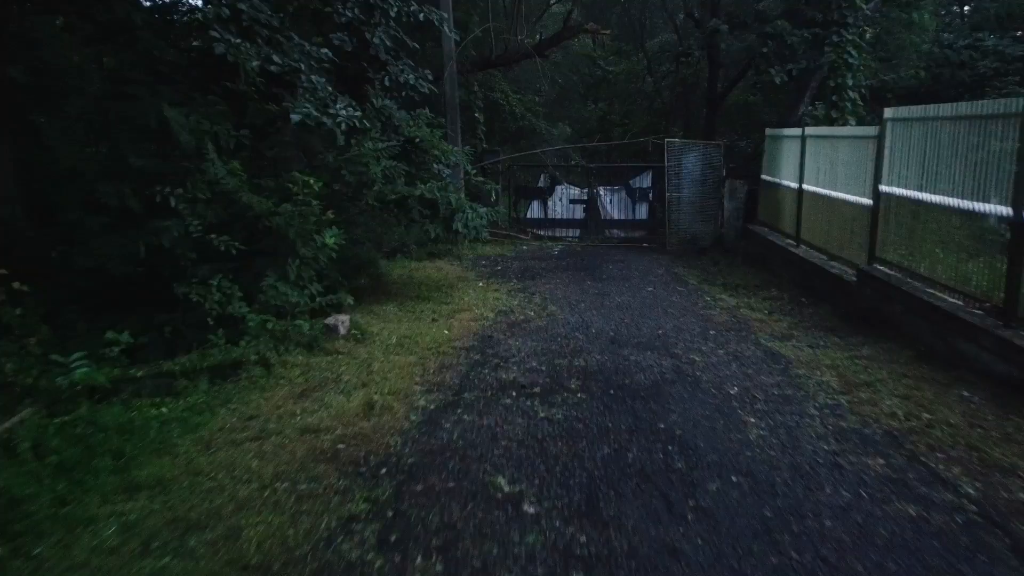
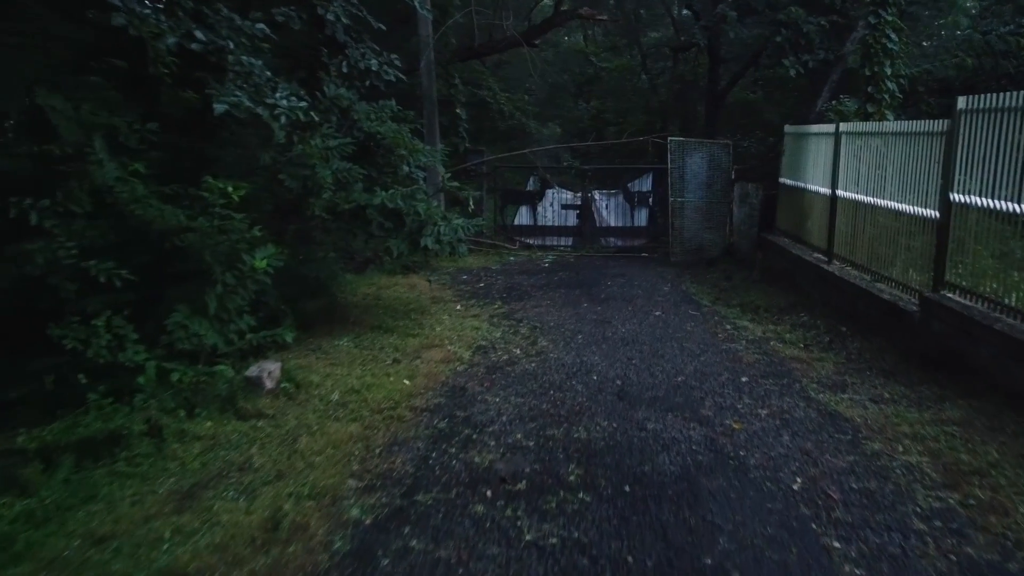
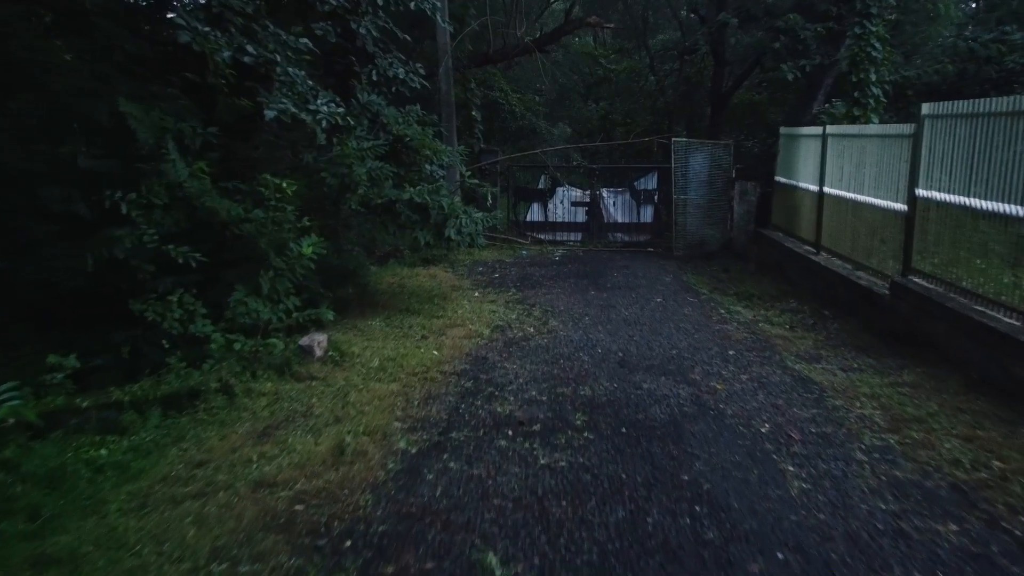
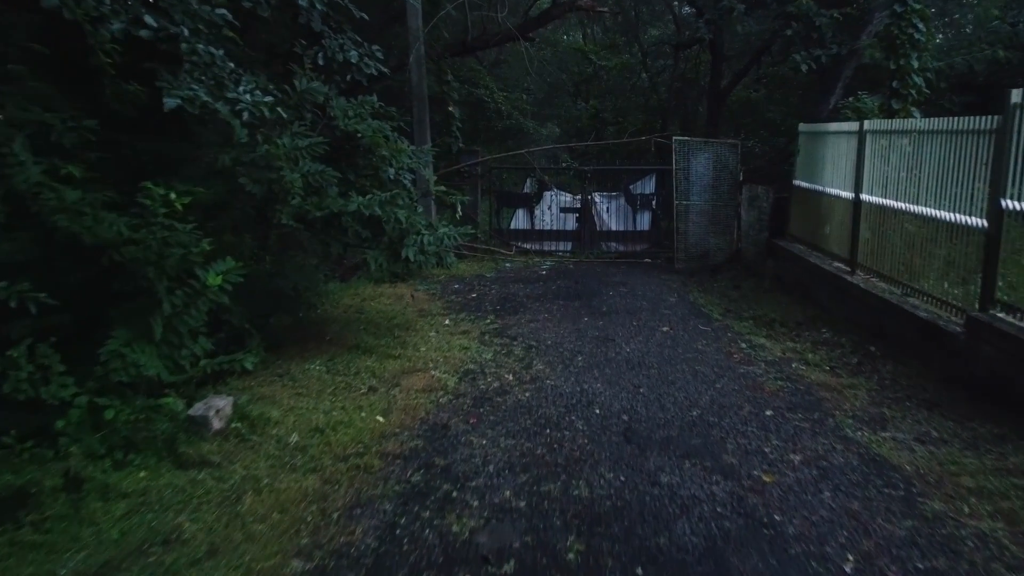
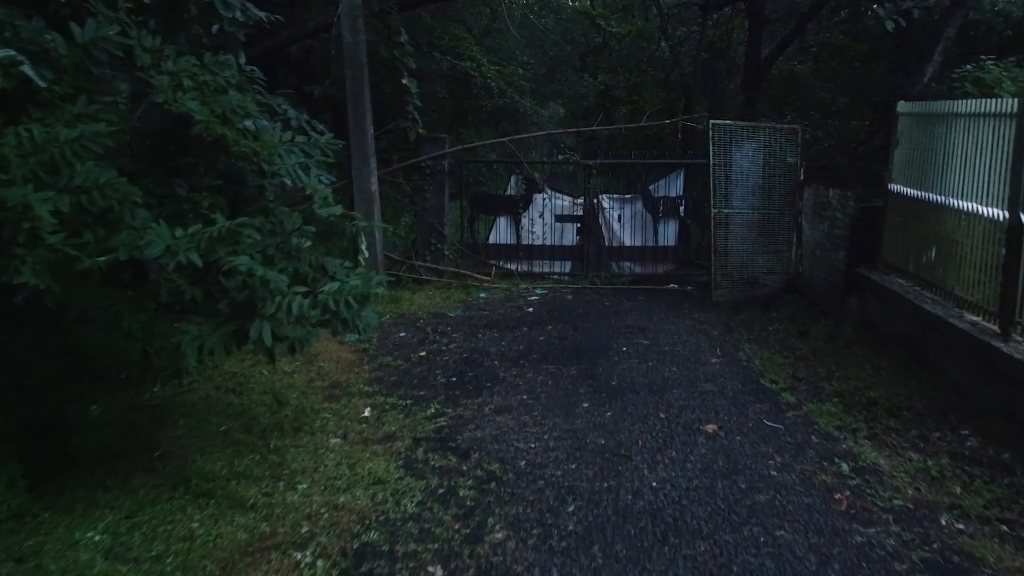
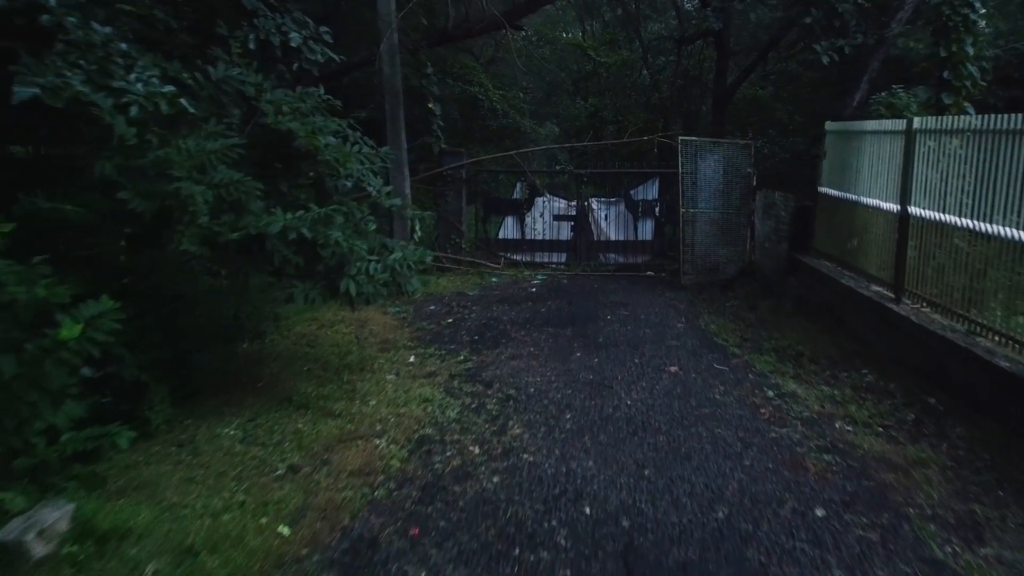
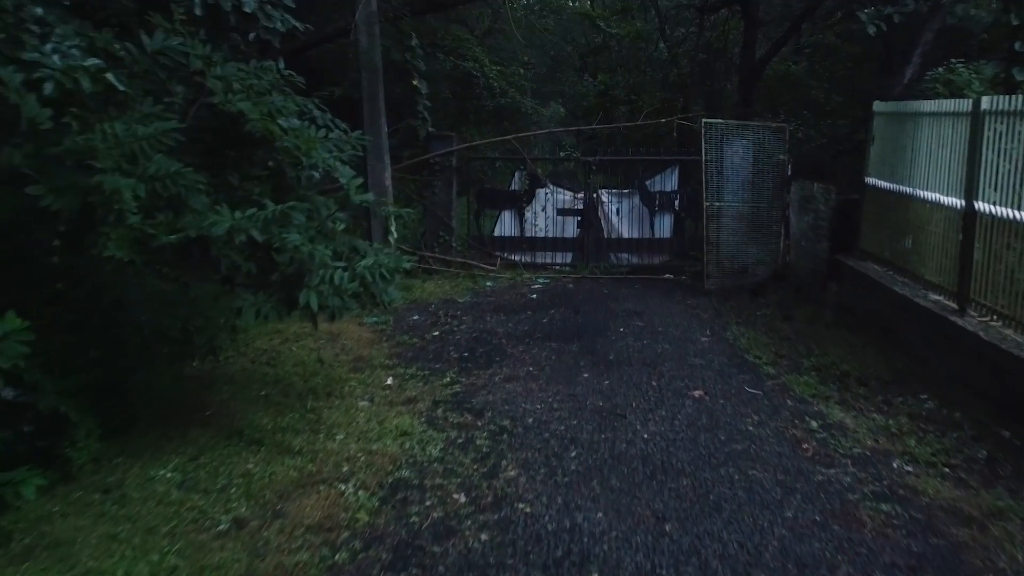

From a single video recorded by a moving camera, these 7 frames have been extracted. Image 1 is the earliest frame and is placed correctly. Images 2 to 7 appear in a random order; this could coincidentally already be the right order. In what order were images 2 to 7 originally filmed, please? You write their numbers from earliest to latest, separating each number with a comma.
3, 2, 4, 6, 7, 5
